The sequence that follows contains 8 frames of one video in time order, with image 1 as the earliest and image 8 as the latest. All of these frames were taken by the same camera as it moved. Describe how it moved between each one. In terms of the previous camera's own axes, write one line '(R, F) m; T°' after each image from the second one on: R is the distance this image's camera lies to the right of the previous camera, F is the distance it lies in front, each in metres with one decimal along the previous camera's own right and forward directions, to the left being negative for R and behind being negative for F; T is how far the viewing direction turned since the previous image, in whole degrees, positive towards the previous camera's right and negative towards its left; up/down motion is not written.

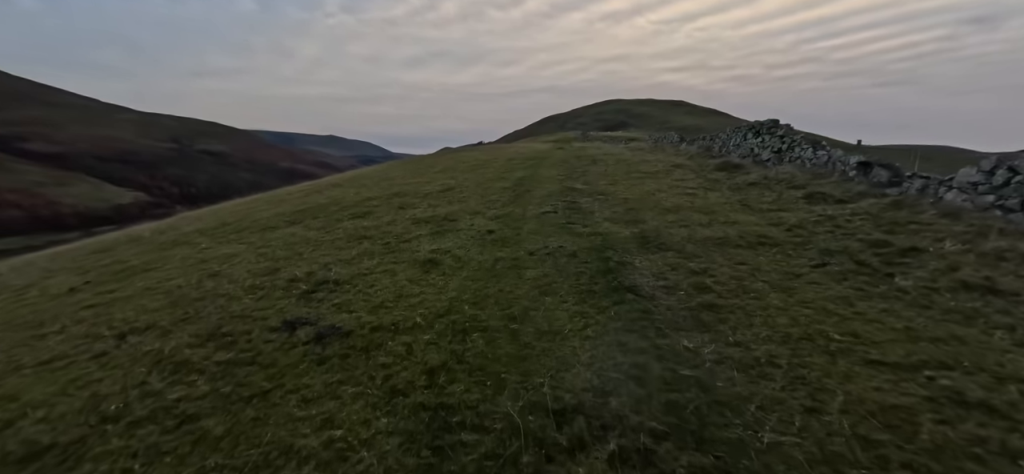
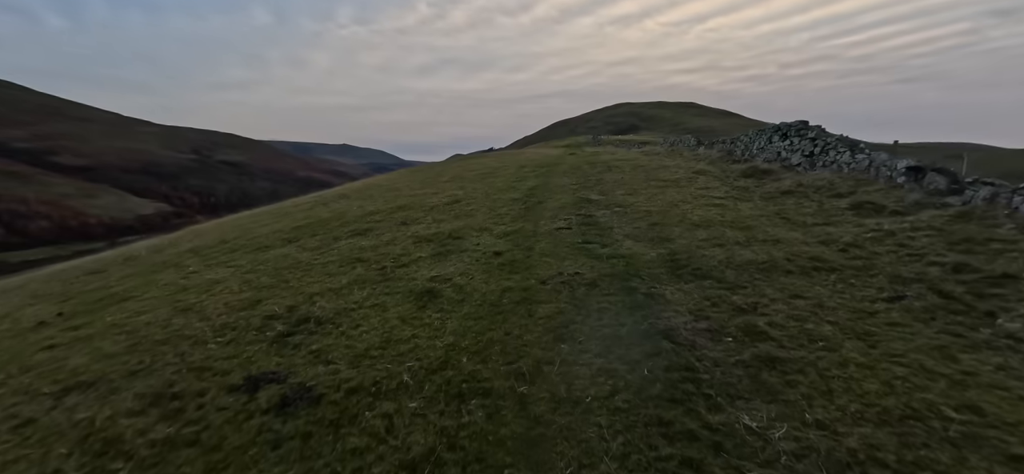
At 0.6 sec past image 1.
(+0.1, +1.5) m; -2°
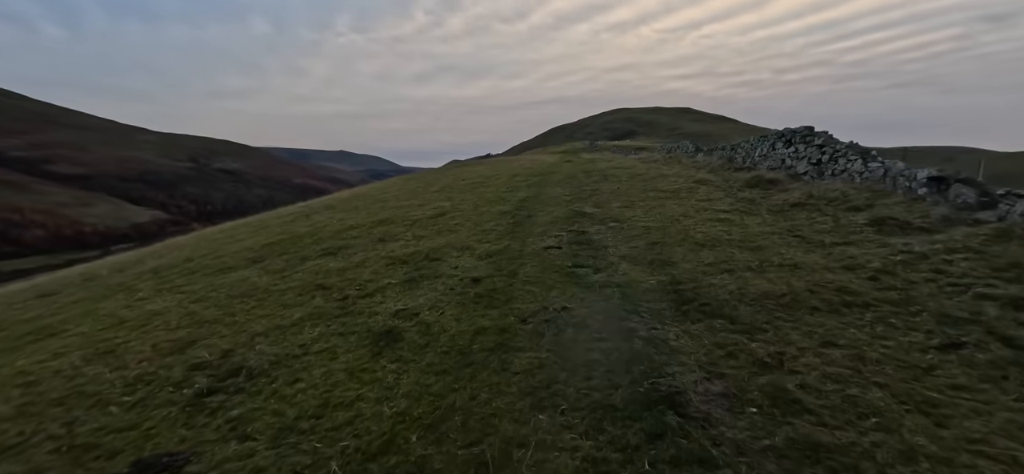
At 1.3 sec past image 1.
(+0.4, +1.5) m; 0°
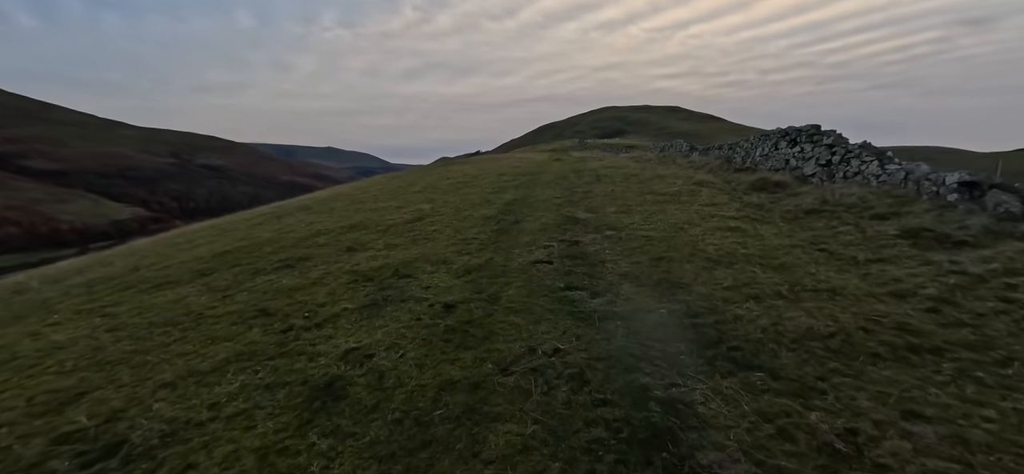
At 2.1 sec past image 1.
(+0.2, +1.8) m; +1°
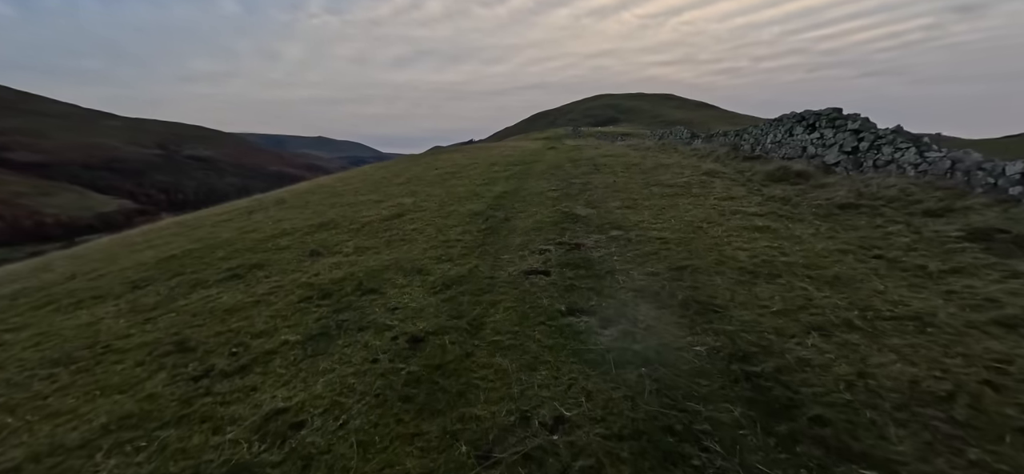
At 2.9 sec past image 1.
(+0.1, +2.1) m; +1°
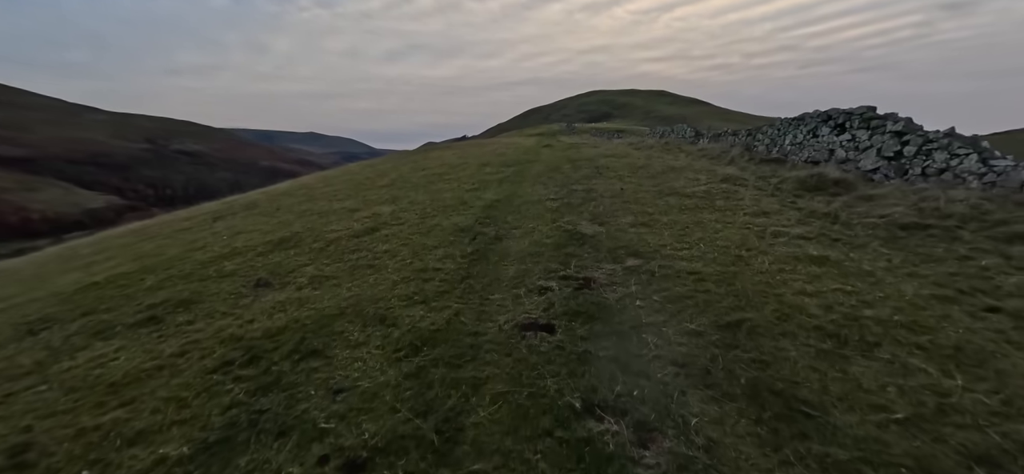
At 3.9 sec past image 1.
(0.0, +2.4) m; +1°
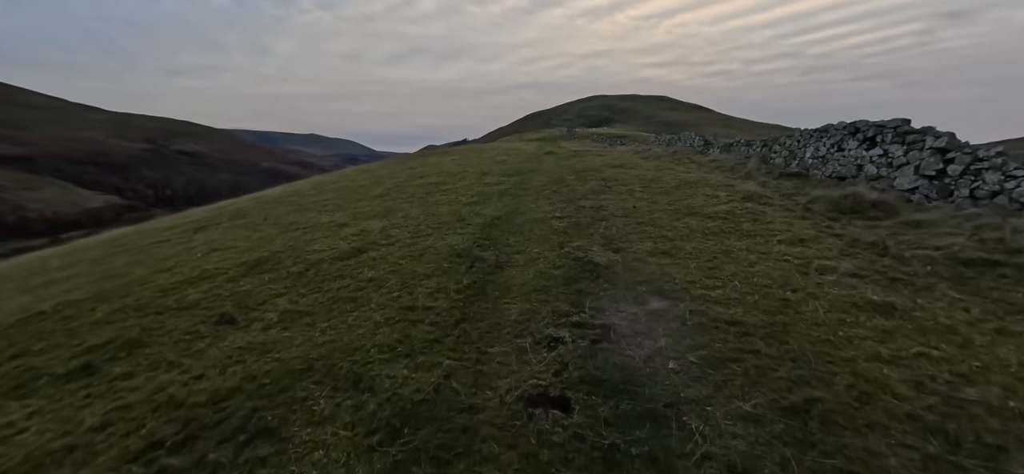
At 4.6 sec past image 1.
(-0.1, +1.4) m; 0°
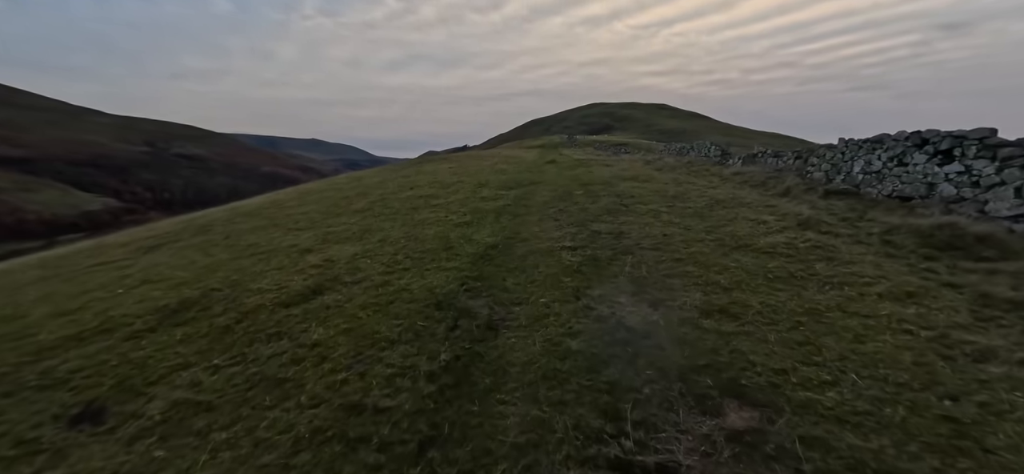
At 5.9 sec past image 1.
(0.0, +3.0) m; 0°
